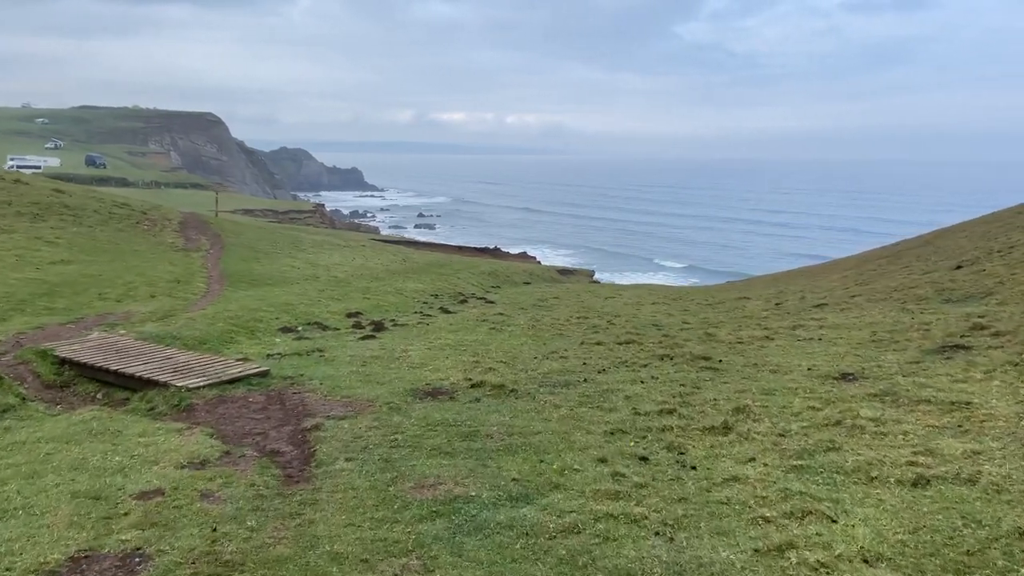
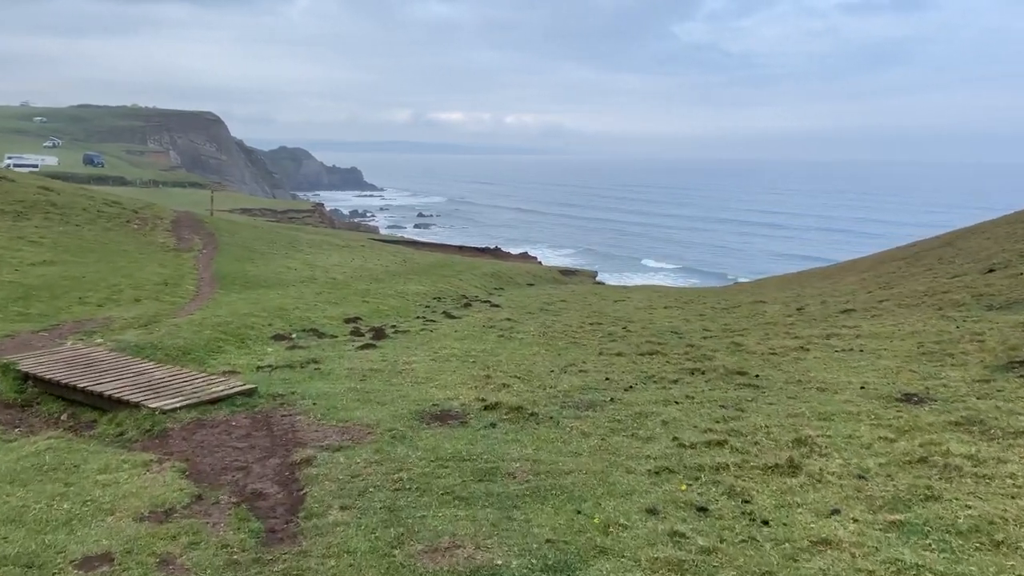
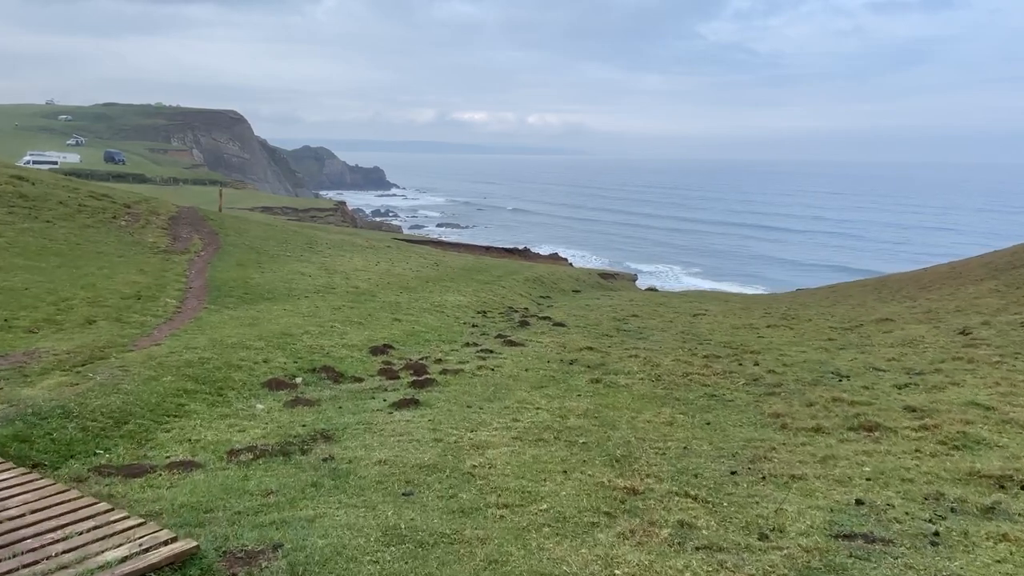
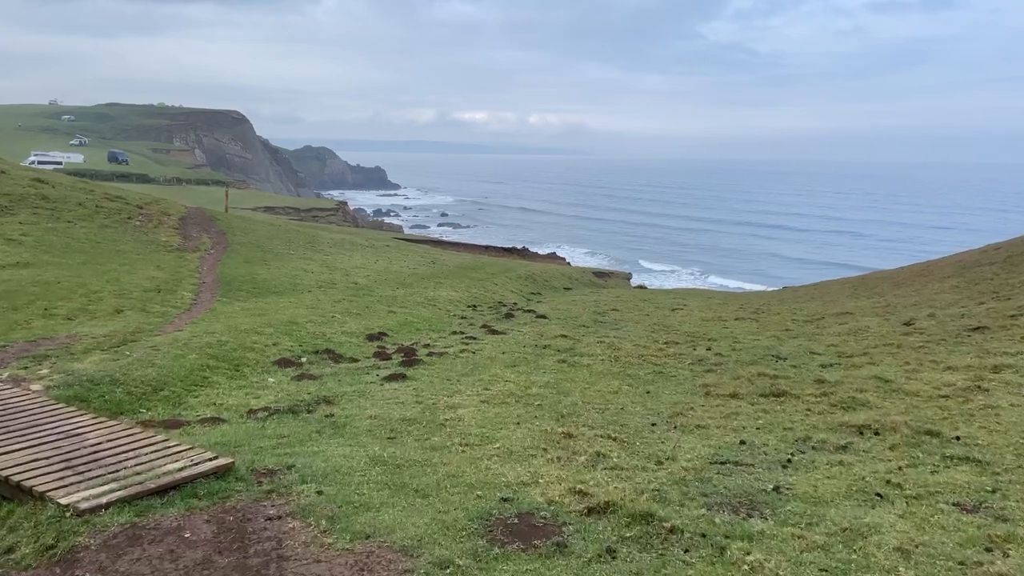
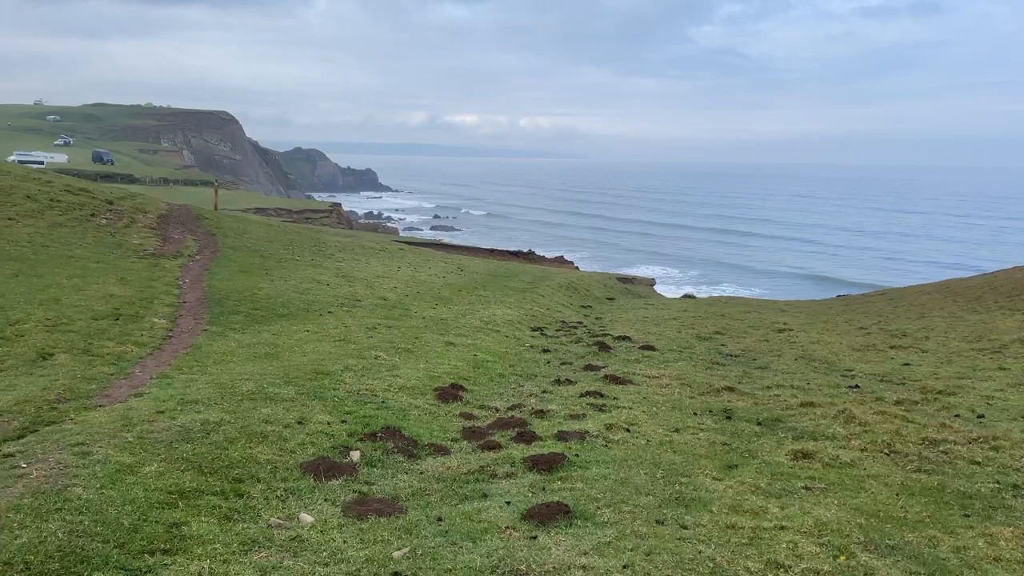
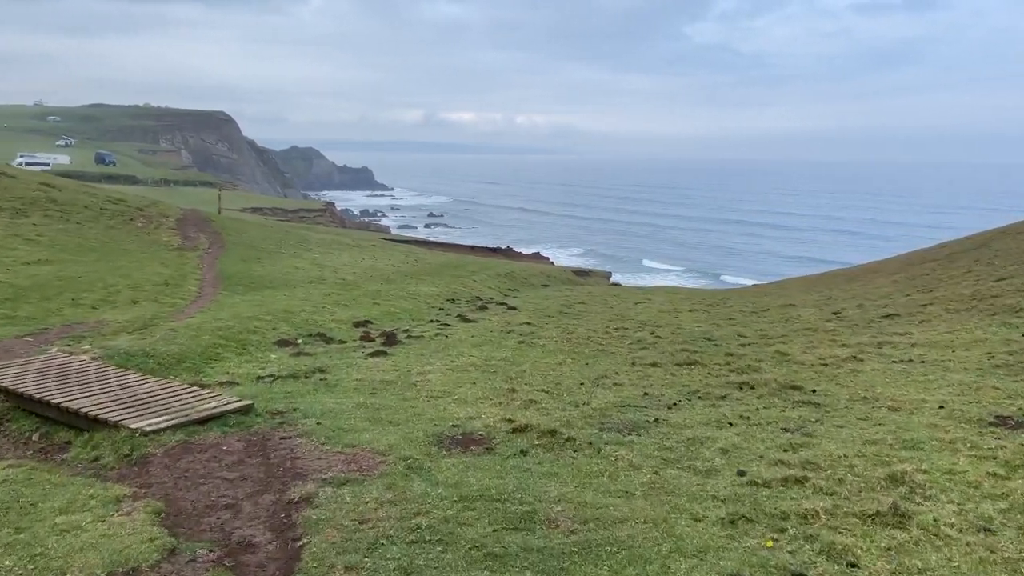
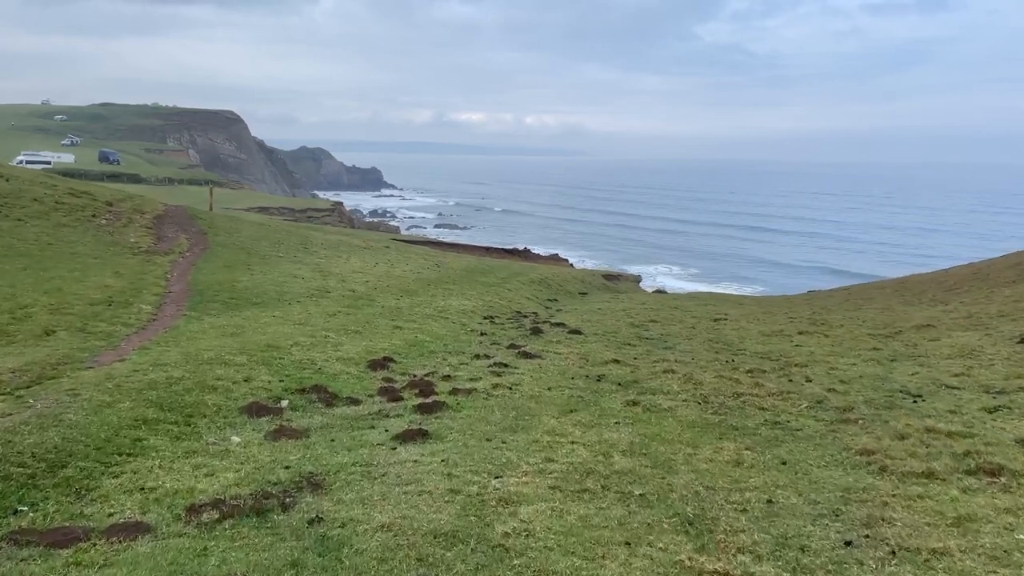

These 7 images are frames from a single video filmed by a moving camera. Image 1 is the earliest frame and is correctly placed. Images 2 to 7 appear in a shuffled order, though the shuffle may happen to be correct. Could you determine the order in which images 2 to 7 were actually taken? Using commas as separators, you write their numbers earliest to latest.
2, 6, 4, 3, 7, 5
